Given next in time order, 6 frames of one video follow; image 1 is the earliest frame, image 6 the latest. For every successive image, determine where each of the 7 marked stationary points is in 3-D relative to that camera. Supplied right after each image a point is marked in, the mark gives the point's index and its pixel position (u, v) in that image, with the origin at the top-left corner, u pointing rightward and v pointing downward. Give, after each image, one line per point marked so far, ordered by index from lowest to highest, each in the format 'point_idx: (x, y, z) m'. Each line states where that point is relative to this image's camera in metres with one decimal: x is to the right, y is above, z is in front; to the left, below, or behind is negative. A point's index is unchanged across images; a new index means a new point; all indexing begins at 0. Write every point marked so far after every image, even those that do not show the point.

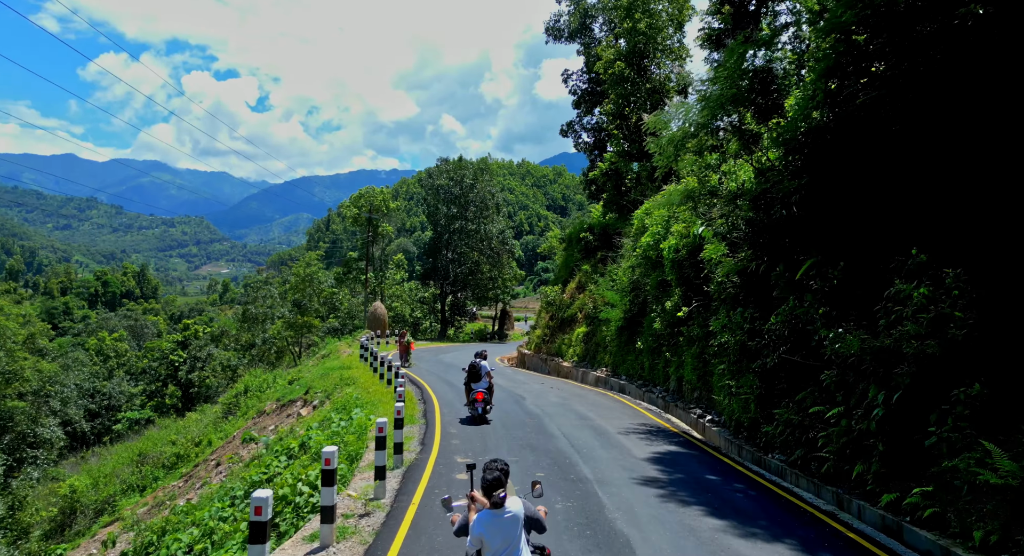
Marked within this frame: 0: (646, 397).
0: (+3.2, -2.9, +17.7) m
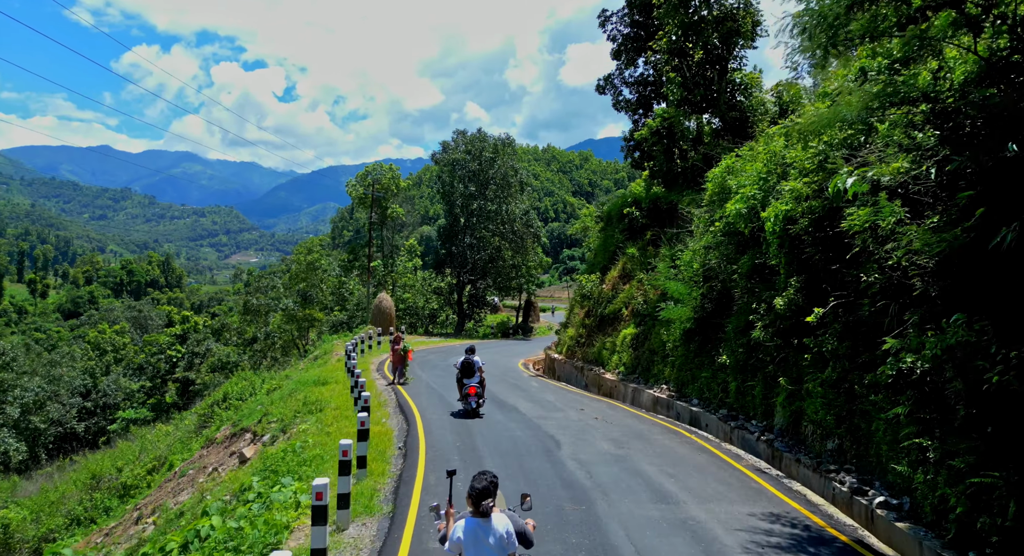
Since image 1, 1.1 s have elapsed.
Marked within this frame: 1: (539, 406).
0: (+3.7, -2.6, +12.0) m
1: (+0.6, -2.6, +14.9) m
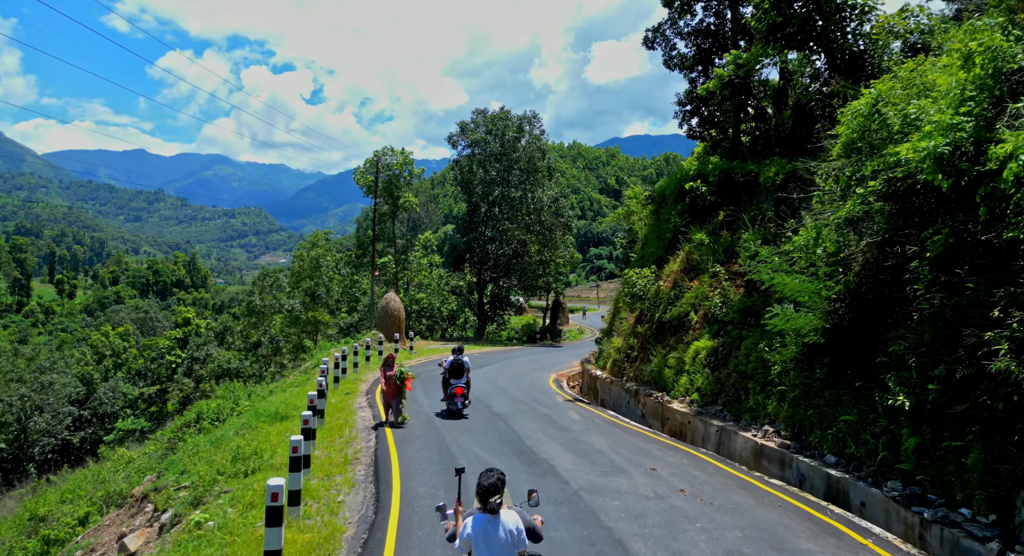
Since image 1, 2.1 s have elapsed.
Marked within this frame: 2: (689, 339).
0: (+4.0, -2.5, +6.9) m
1: (+1.0, -2.5, +9.9) m
2: (+3.6, -1.2, +14.8) m
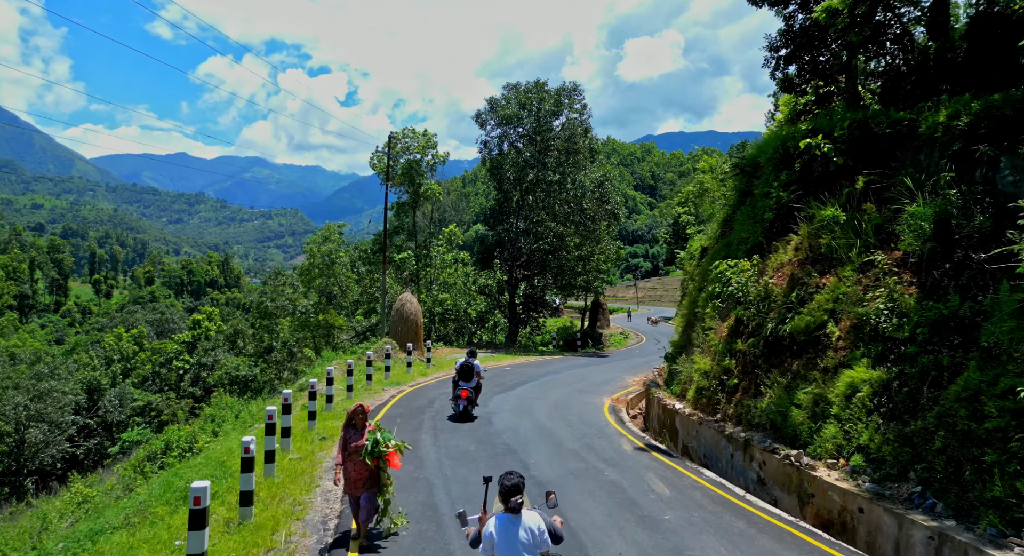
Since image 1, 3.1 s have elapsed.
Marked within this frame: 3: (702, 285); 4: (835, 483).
0: (+4.3, -2.4, +1.8) m
1: (+1.5, -2.4, +4.9) m
2: (+4.2, -1.1, +9.7) m
3: (+4.3, -0.2, +16.2) m
4: (+3.6, -2.3, +8.2) m
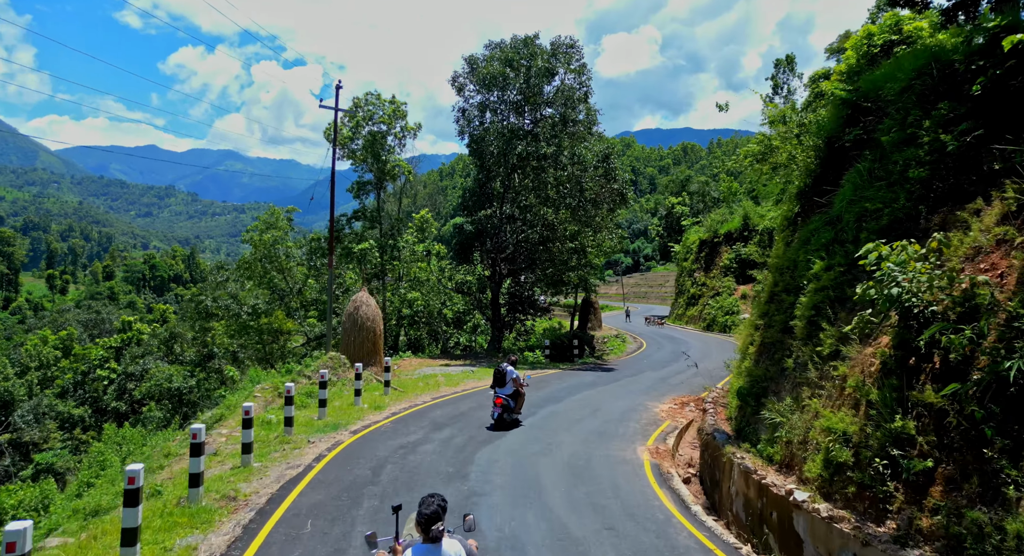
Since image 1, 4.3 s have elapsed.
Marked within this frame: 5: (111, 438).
0: (+4.7, -2.4, -3.6) m
1: (+1.7, -2.4, -0.7) m
2: (+4.3, -1.1, +4.3) m
3: (+4.2, -0.1, +10.8) m
4: (+3.7, -2.3, +2.8) m
5: (-11.0, -4.6, +19.9) m
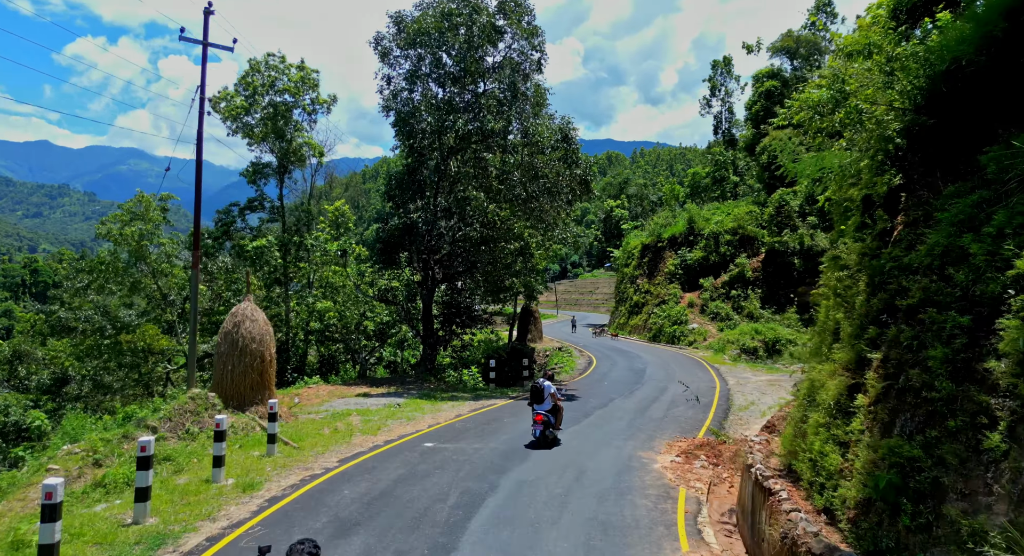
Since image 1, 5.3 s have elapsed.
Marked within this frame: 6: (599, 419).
0: (+5.8, -2.3, -8.0) m
1: (+2.6, -2.3, -5.3) m
2: (+4.7, -1.1, -0.2) m
3: (+3.9, -0.2, +6.3) m
4: (+4.2, -2.3, -1.7) m
5: (-12.1, -4.6, +13.7) m
6: (+1.9, -3.1, +16.2) m
